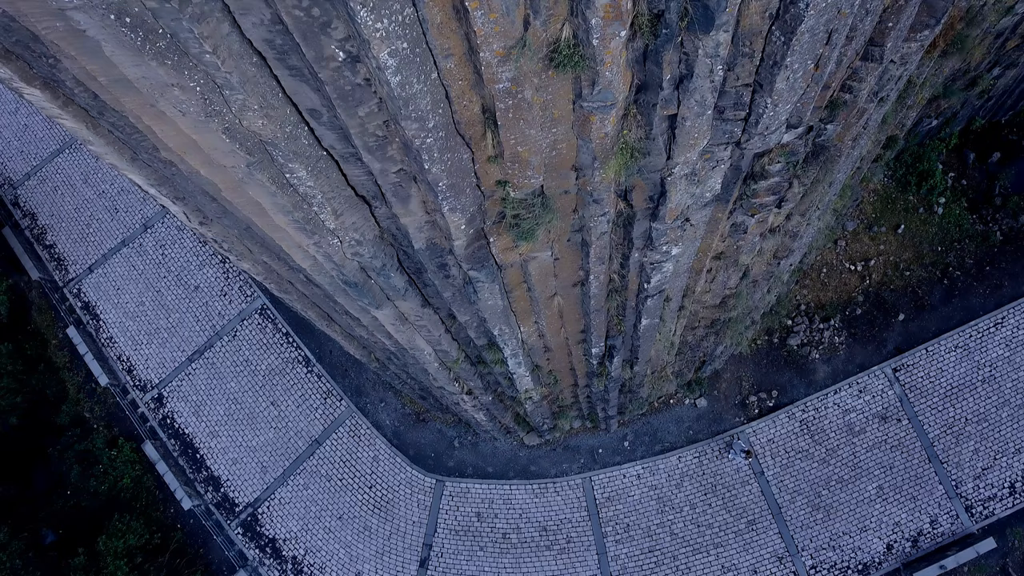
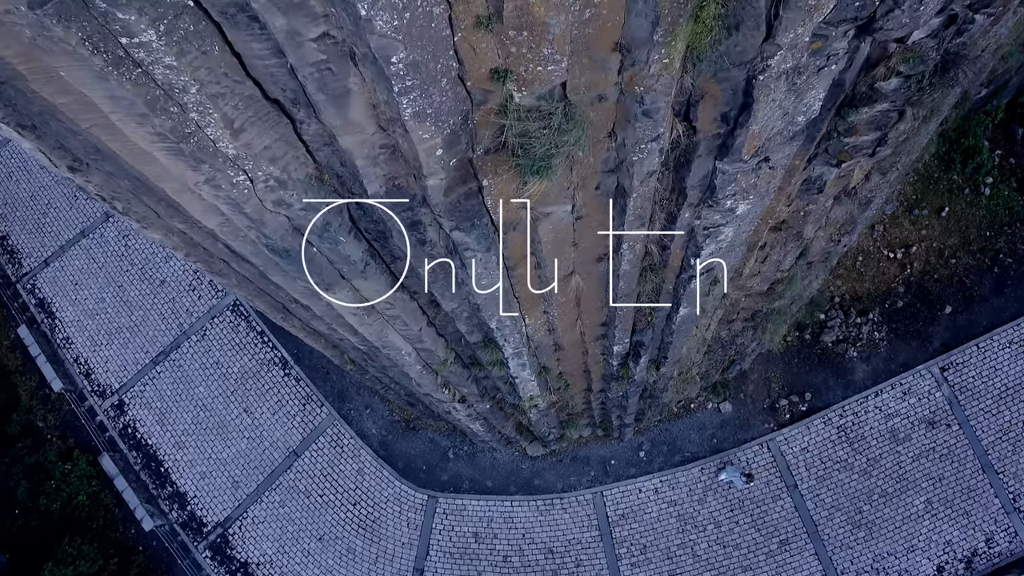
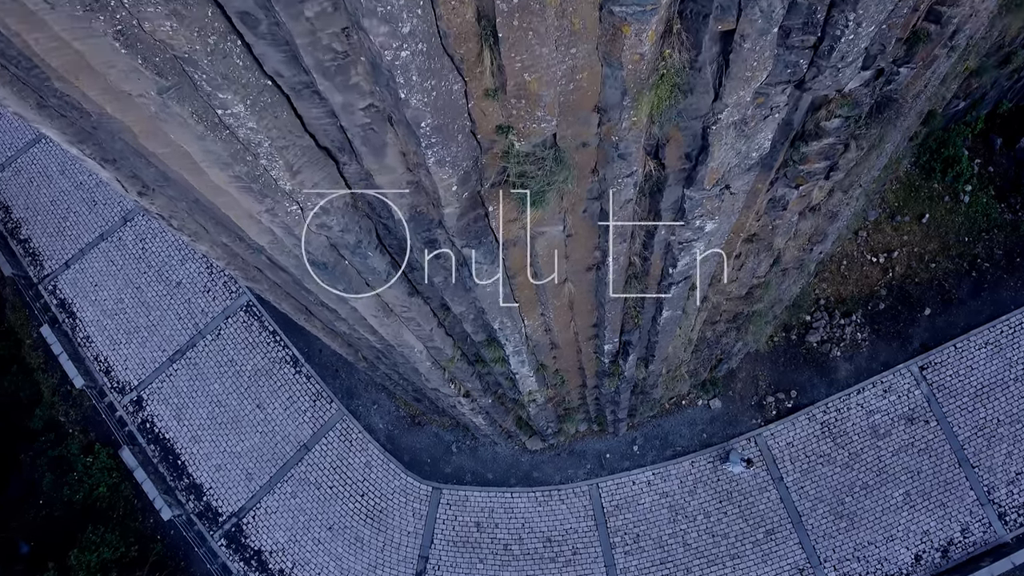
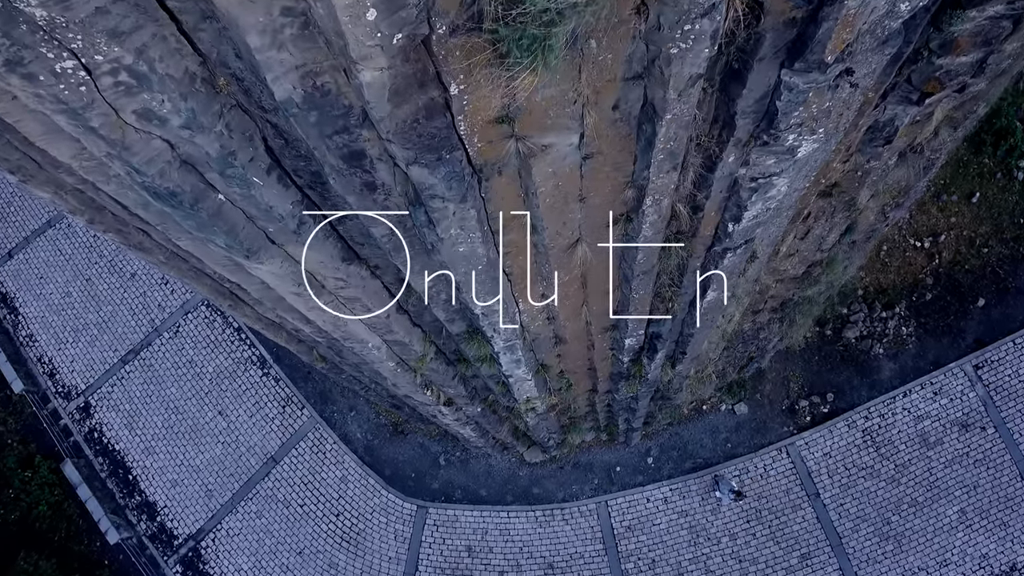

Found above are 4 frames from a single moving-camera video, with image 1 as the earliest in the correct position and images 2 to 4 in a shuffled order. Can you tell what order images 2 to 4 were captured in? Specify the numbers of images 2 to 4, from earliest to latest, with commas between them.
3, 2, 4
